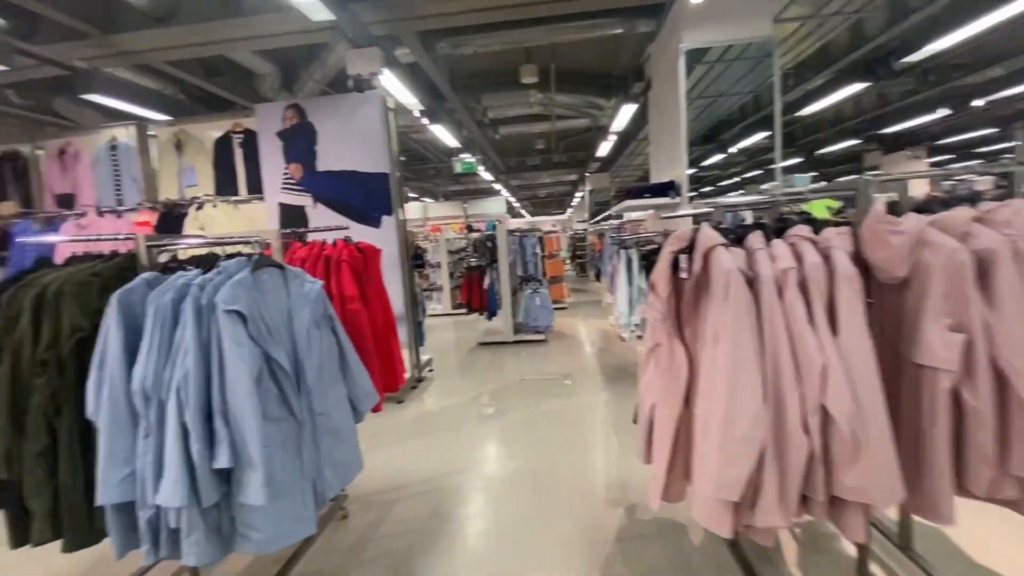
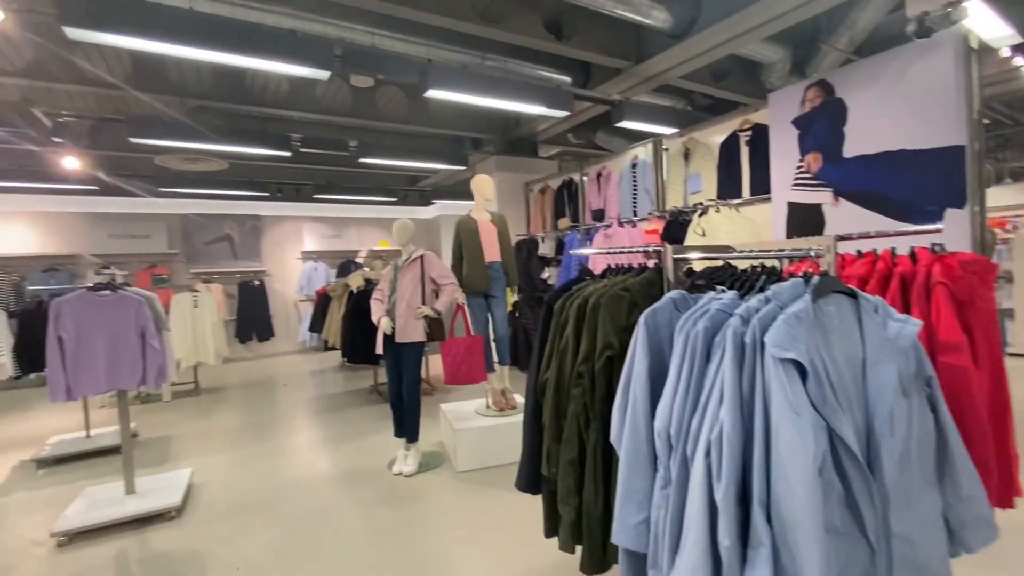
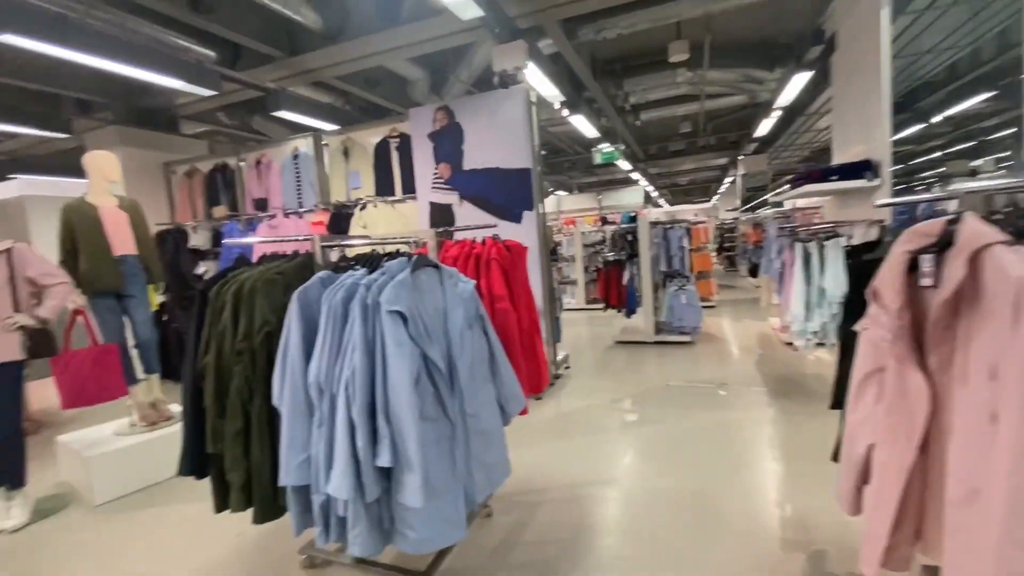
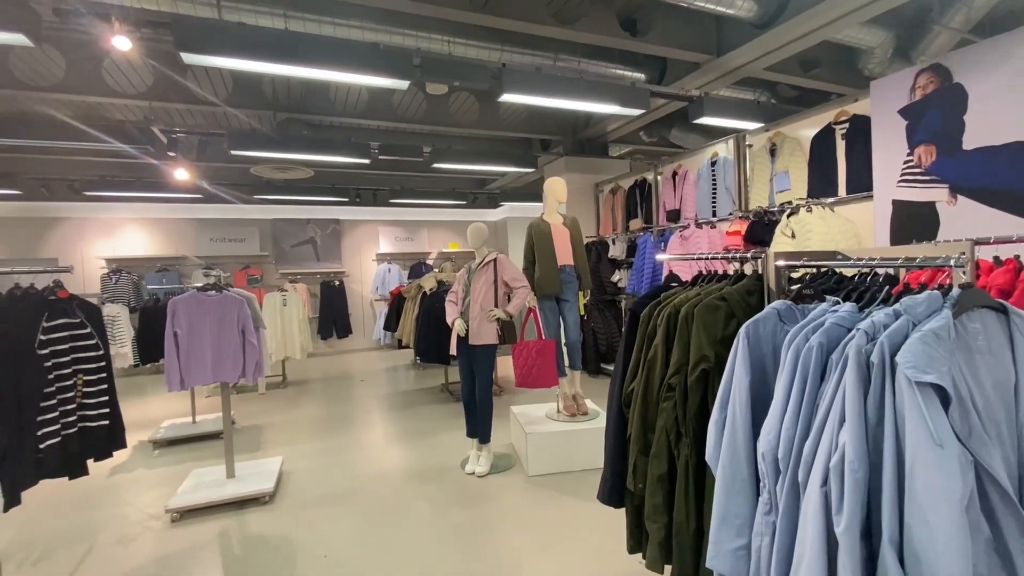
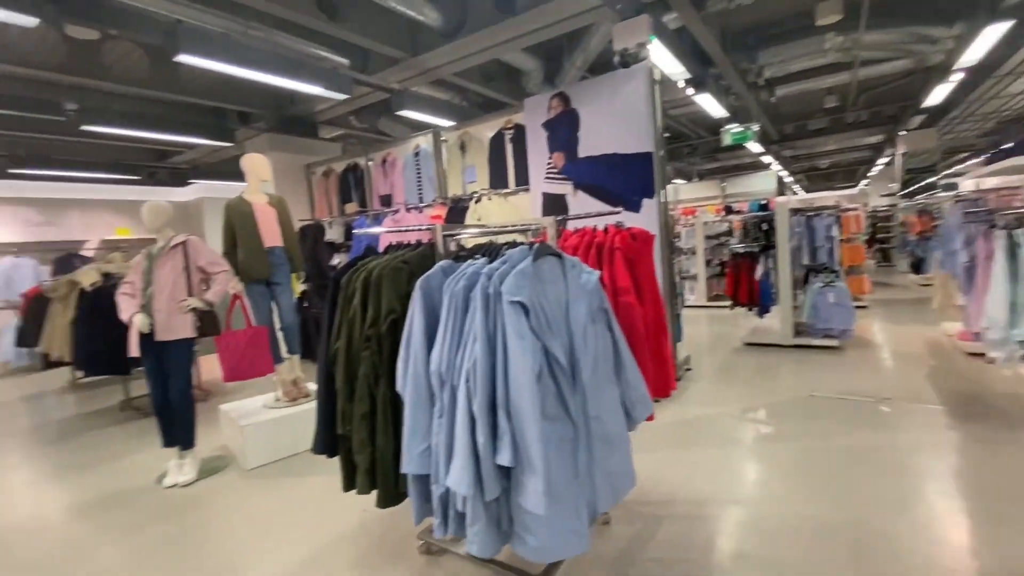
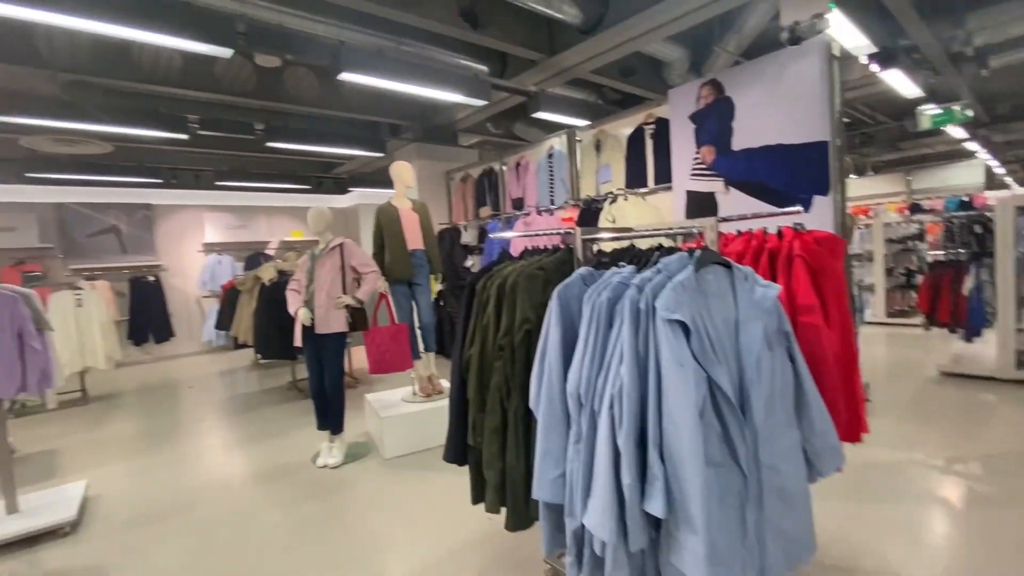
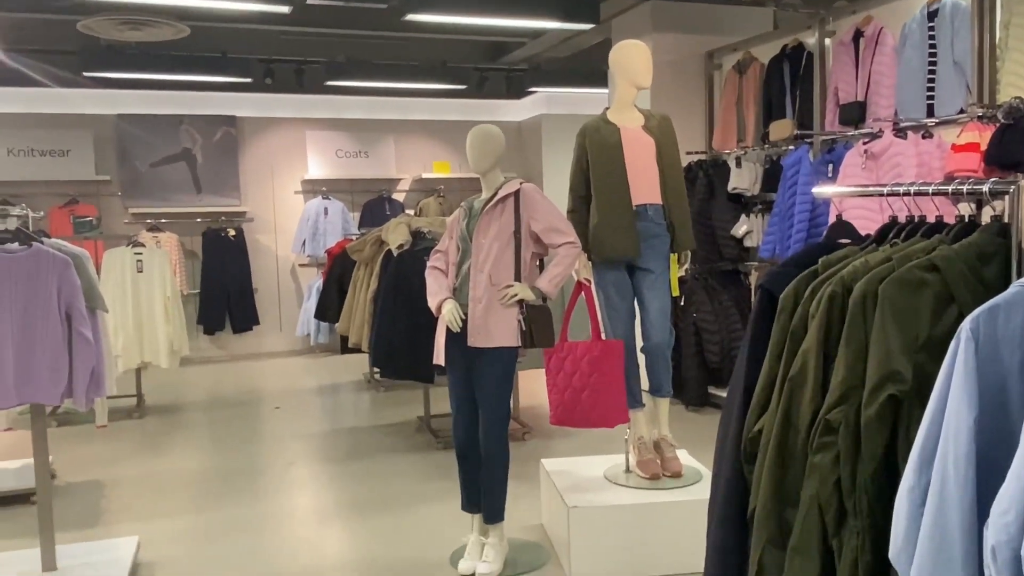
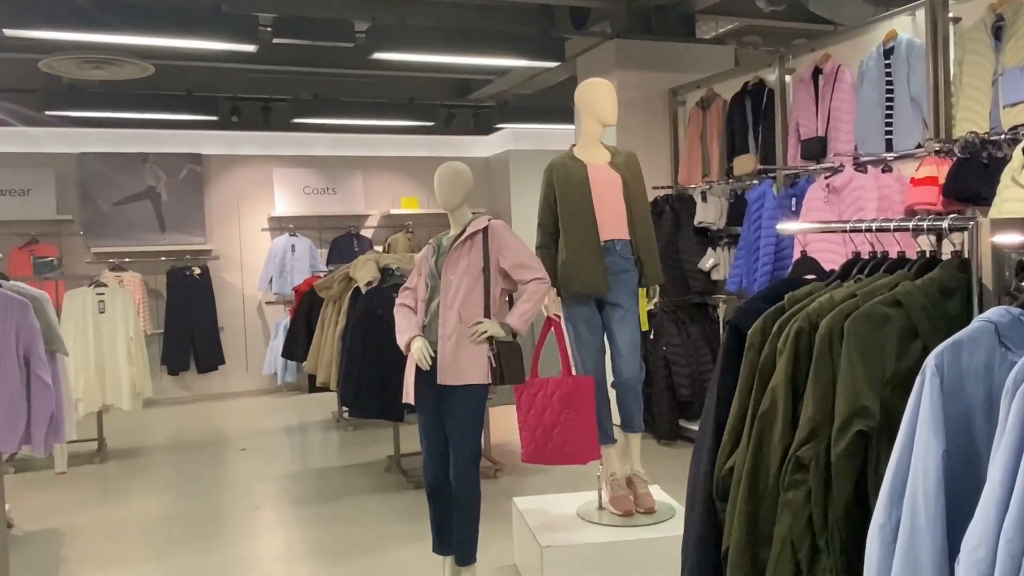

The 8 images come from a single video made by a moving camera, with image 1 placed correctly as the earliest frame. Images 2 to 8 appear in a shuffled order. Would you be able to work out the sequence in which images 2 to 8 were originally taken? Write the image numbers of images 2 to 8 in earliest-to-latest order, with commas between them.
3, 5, 6, 2, 4, 8, 7
